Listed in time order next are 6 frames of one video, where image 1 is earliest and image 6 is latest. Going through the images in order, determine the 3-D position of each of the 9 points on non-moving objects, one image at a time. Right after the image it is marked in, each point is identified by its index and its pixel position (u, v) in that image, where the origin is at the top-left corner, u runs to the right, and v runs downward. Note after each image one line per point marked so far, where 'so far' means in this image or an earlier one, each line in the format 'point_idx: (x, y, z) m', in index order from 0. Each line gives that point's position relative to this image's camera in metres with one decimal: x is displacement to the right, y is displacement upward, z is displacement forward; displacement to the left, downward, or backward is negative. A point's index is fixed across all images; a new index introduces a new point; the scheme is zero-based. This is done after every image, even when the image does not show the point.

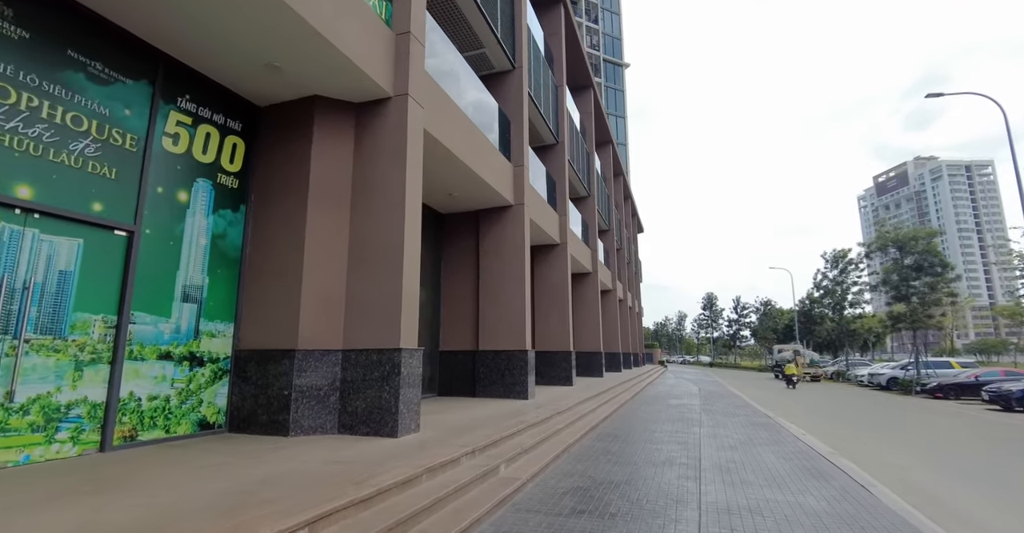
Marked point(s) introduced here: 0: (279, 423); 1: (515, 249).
0: (-3.1, -2.1, +6.5) m
1: (0.0, +0.4, +12.5) m
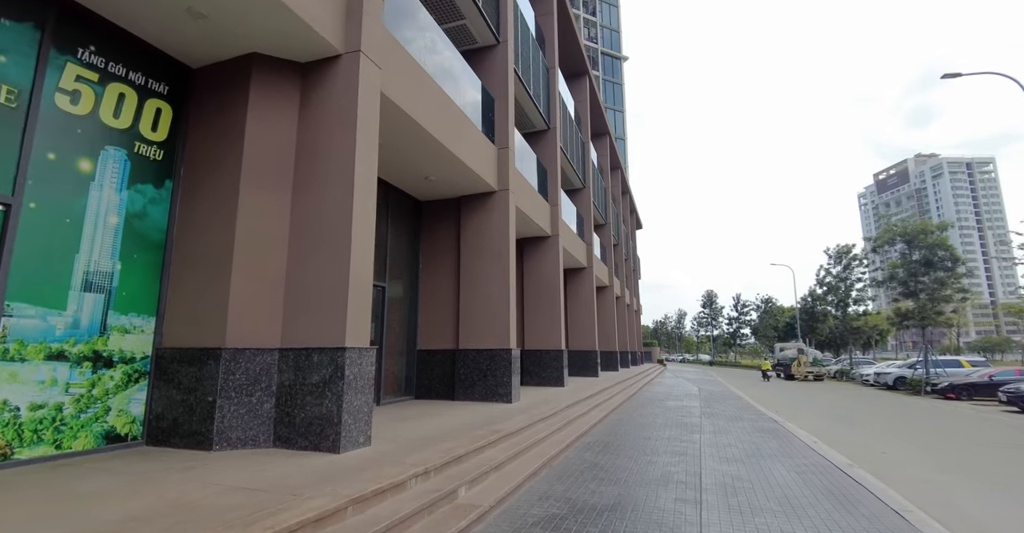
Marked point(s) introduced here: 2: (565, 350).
0: (-3.4, -1.9, +5.5) m
1: (-0.4, +0.6, +11.5) m
2: (+1.7, -2.7, +16.0) m
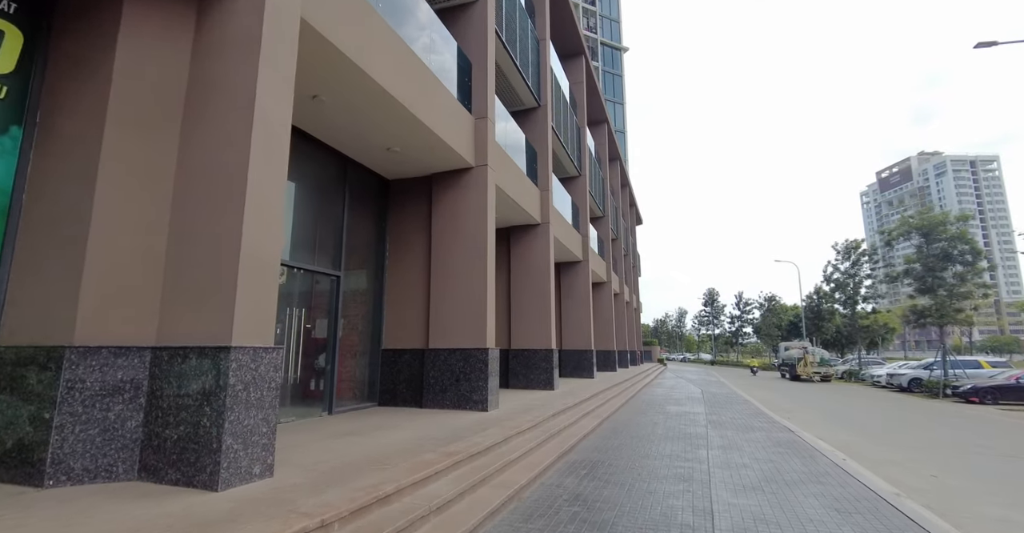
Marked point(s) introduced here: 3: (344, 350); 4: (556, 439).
0: (-3.9, -1.6, +4.0) m
1: (-0.8, +0.9, +10.0) m
2: (+1.3, -2.4, +14.5) m
3: (-3.3, -1.6, +9.7) m
4: (+0.7, -2.8, +8.2) m
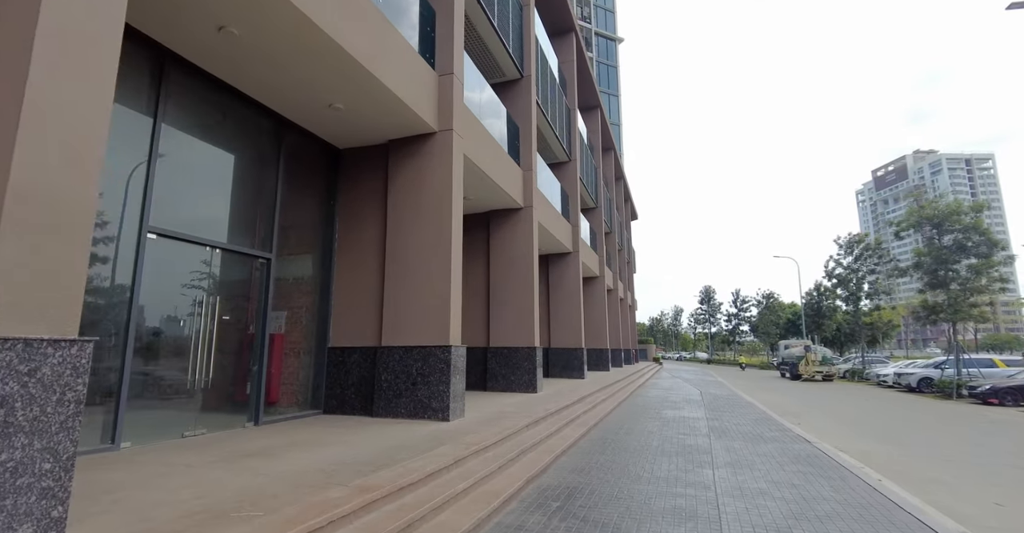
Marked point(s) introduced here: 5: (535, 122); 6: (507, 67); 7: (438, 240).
0: (-4.4, -1.3, +2.5) m
1: (-1.3, +1.2, +8.5) m
2: (+0.7, -2.1, +13.0) m
3: (-3.8, -1.3, +8.1) m
4: (+0.2, -2.5, +6.7) m
5: (+0.7, +4.2, +14.3) m
6: (-0.1, +5.5, +13.7) m
7: (-1.2, +0.4, +8.4) m
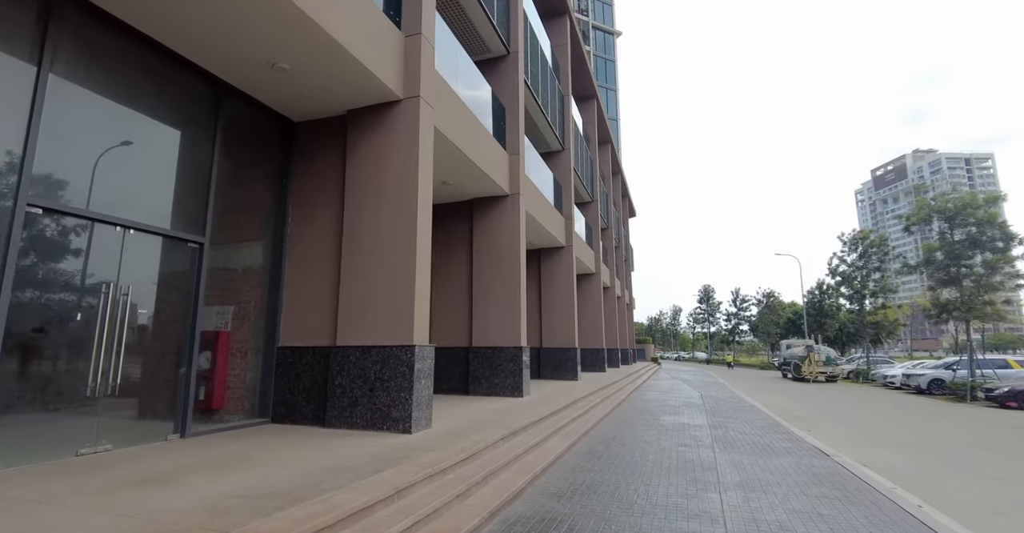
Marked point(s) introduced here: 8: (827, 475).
0: (-4.7, -1.2, +1.4) m
1: (-1.7, +1.4, +7.4) m
2: (+0.3, -1.9, +11.9) m
3: (-4.1, -1.1, +7.0) m
4: (-0.1, -2.3, +5.6) m
5: (+0.3, +4.4, +13.2) m
6: (-0.5, +5.7, +12.6) m
7: (-1.6, +0.6, +7.3) m
8: (+4.0, -2.6, +6.2) m
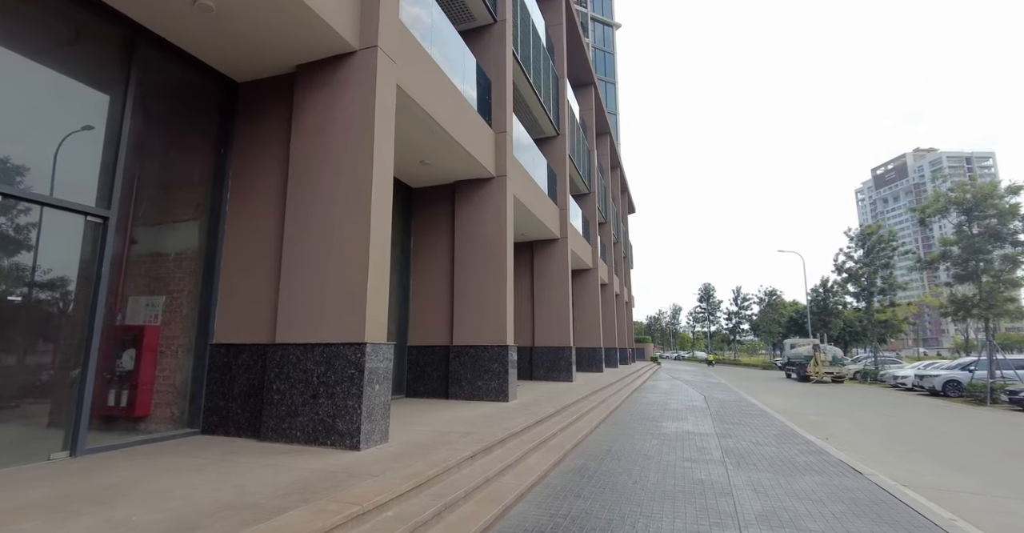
0: (-5.0, -0.9, +0.2) m
1: (-2.0, +1.6, +6.2) m
2: (0.0, -1.7, +10.7) m
3: (-4.4, -0.9, +5.9) m
4: (-0.4, -2.1, +4.4) m
5: (0.0, +4.6, +12.1) m
6: (-0.8, +5.9, +11.4) m
7: (-1.9, +0.8, +6.1) m
8: (+3.7, -2.4, +5.1) m
